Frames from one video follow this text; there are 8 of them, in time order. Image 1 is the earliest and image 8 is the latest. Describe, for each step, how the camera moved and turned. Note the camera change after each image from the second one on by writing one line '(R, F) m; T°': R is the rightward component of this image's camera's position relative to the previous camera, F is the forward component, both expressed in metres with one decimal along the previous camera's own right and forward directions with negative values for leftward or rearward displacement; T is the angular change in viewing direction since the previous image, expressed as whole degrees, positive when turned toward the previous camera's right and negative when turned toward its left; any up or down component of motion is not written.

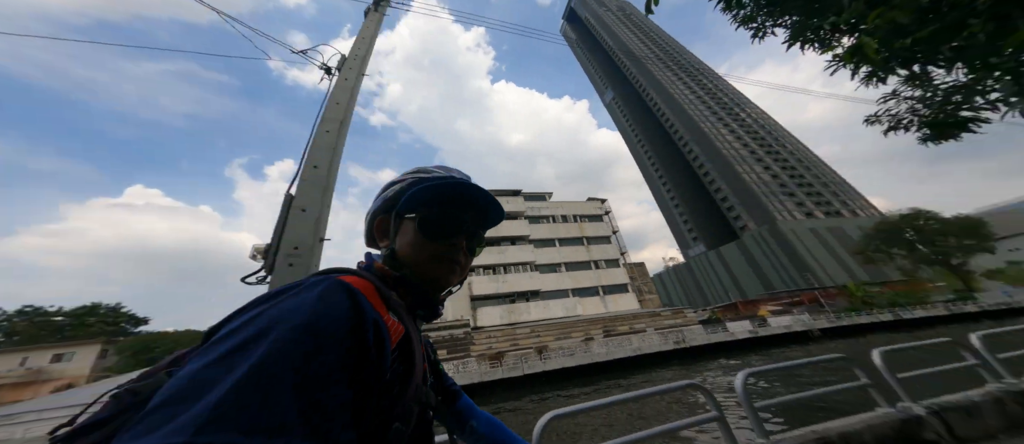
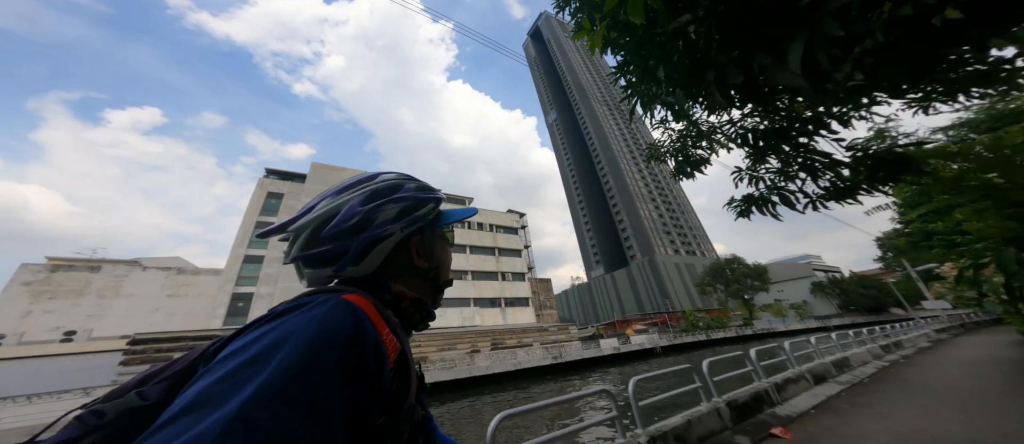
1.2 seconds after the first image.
(+0.3, -2.7) m; +14°
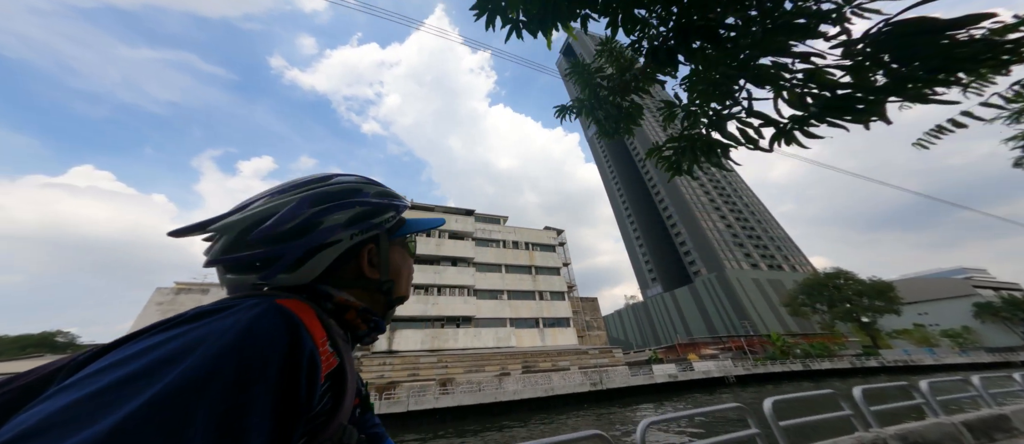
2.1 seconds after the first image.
(+1.6, +1.2) m; -10°
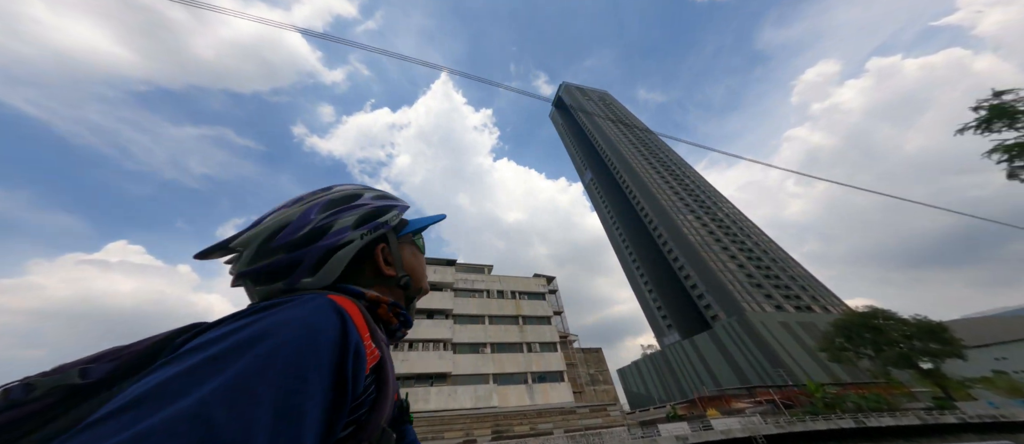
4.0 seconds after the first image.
(+2.6, +1.7) m; -2°
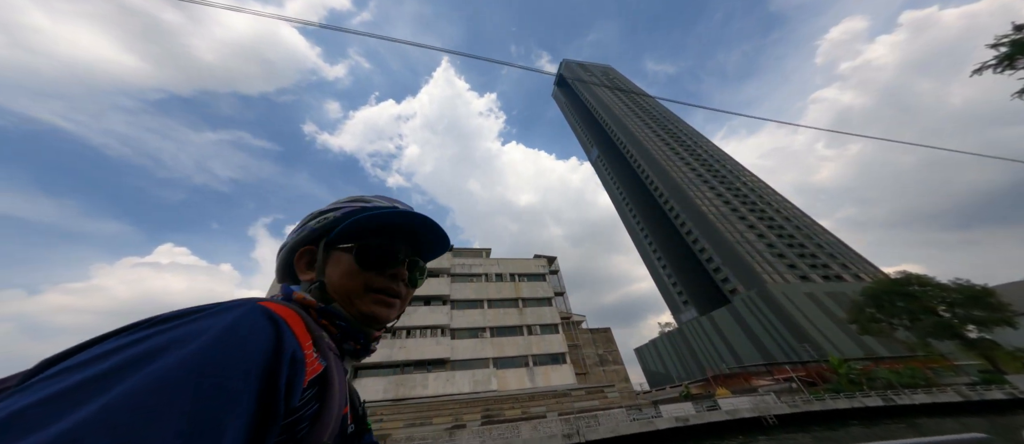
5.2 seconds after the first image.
(+1.8, +1.0) m; -3°
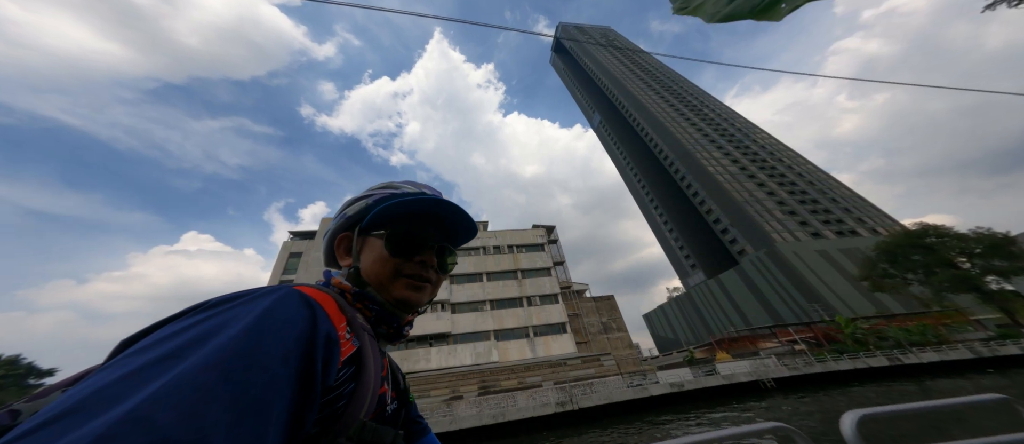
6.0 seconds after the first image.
(+1.1, +0.6) m; -2°
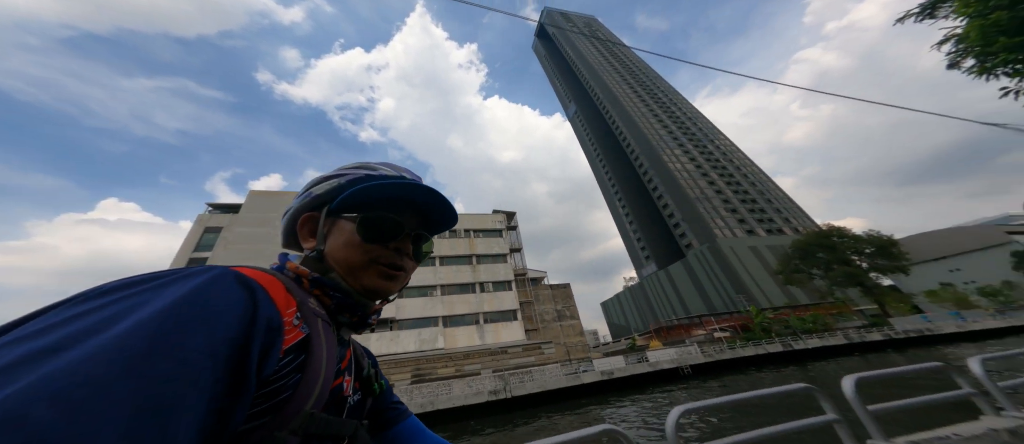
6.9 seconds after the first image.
(+1.4, +0.2) m; +6°
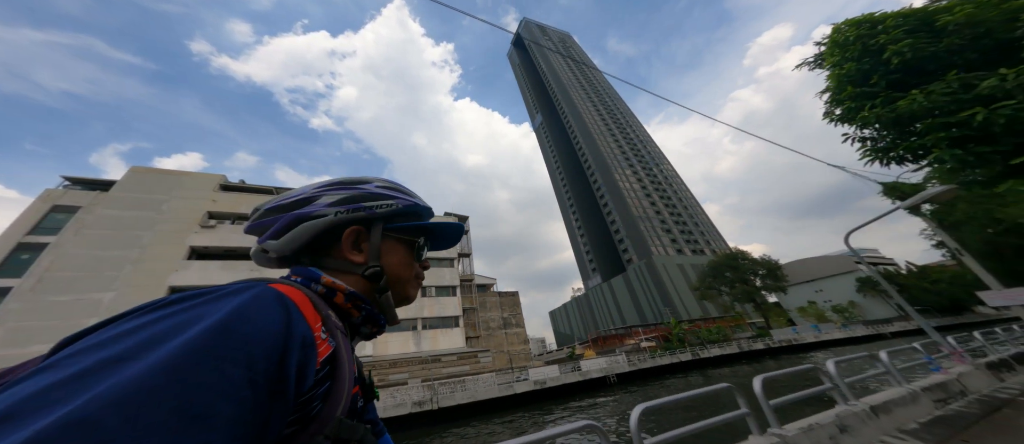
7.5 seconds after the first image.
(+0.8, -0.1) m; +8°
